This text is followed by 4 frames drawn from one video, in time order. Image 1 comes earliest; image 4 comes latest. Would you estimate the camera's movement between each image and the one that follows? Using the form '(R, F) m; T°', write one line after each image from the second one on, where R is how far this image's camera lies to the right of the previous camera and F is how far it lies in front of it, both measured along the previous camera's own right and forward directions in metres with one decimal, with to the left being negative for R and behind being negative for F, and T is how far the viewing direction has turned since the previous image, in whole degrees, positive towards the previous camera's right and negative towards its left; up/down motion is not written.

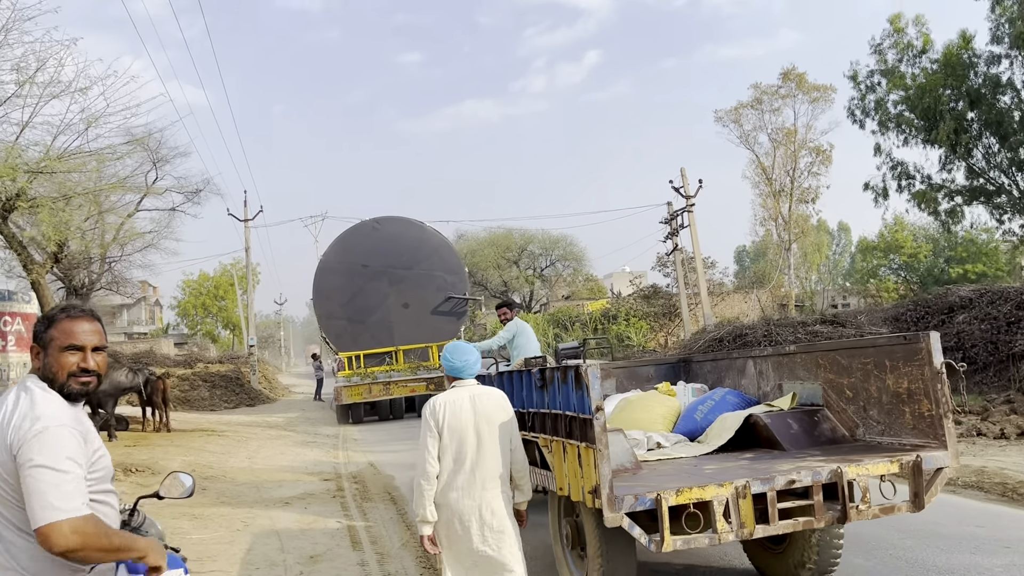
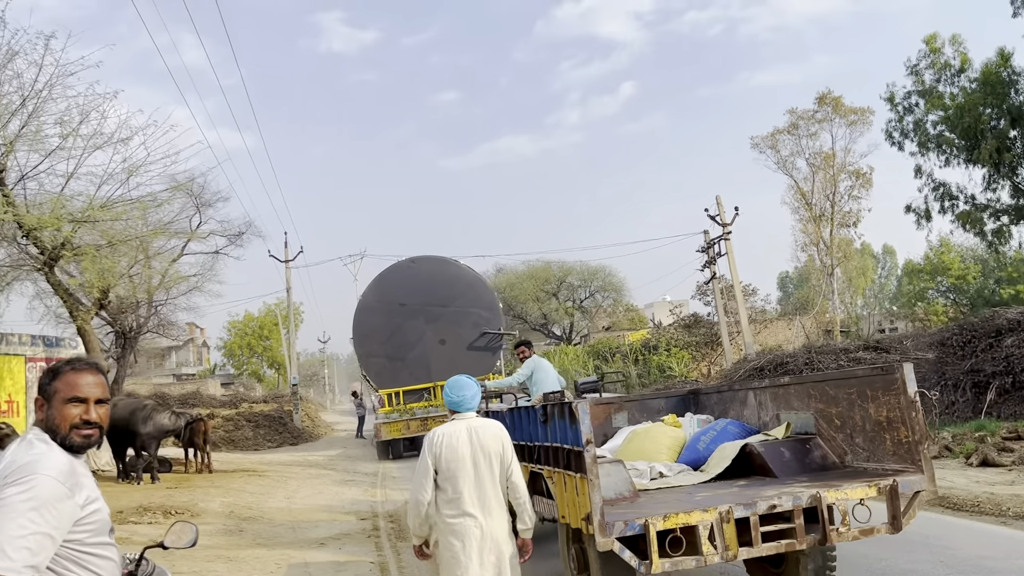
(+0.1, 0.0) m; -3°
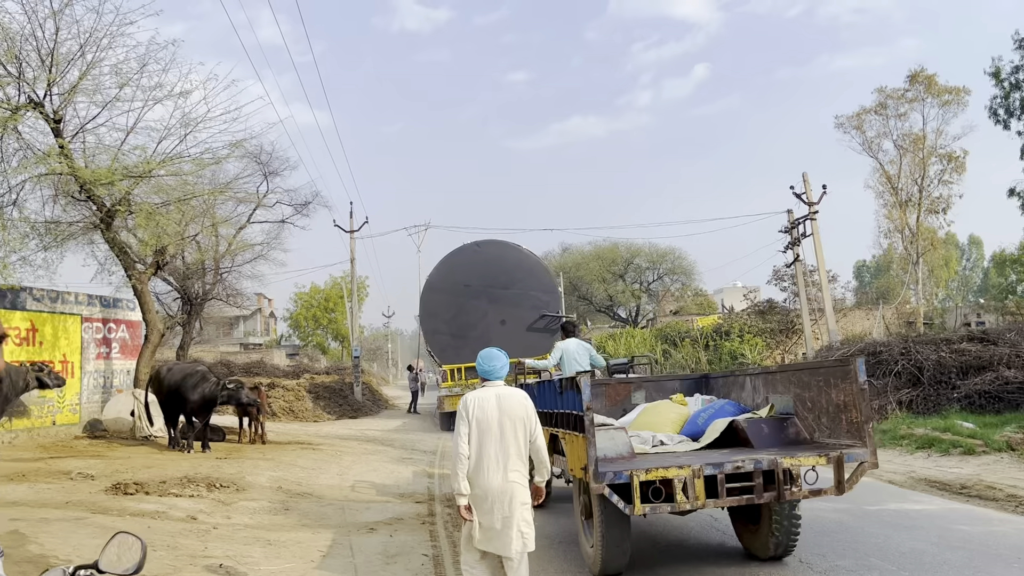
(-0.1, +0.5) m; -4°
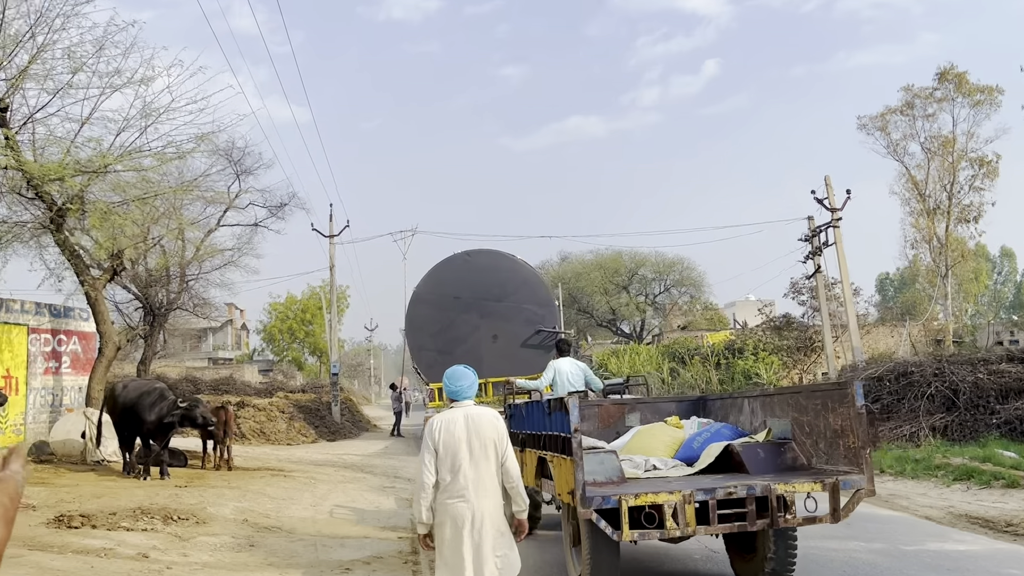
(-0.1, +1.6) m; +1°
